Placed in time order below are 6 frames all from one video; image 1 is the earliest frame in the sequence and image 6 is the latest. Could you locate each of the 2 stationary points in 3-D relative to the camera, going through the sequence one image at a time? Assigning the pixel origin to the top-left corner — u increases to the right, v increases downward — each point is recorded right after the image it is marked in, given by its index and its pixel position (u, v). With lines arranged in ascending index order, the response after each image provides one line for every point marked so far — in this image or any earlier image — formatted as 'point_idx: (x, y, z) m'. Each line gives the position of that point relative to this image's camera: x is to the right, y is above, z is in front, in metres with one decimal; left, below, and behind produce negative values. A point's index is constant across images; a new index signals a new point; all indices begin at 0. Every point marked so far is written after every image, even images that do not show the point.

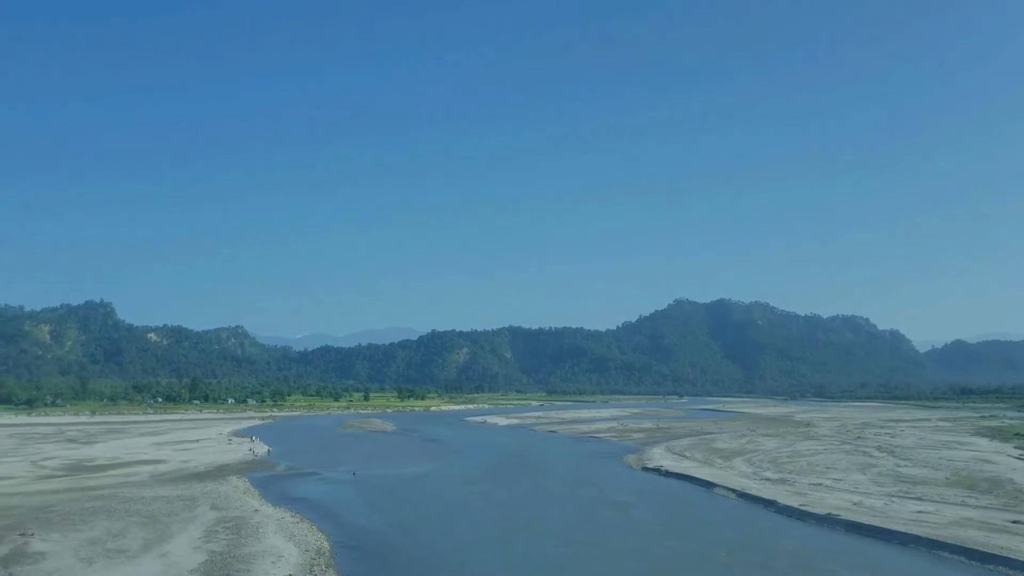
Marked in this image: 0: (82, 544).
0: (-10.4, -6.3, +19.8) m
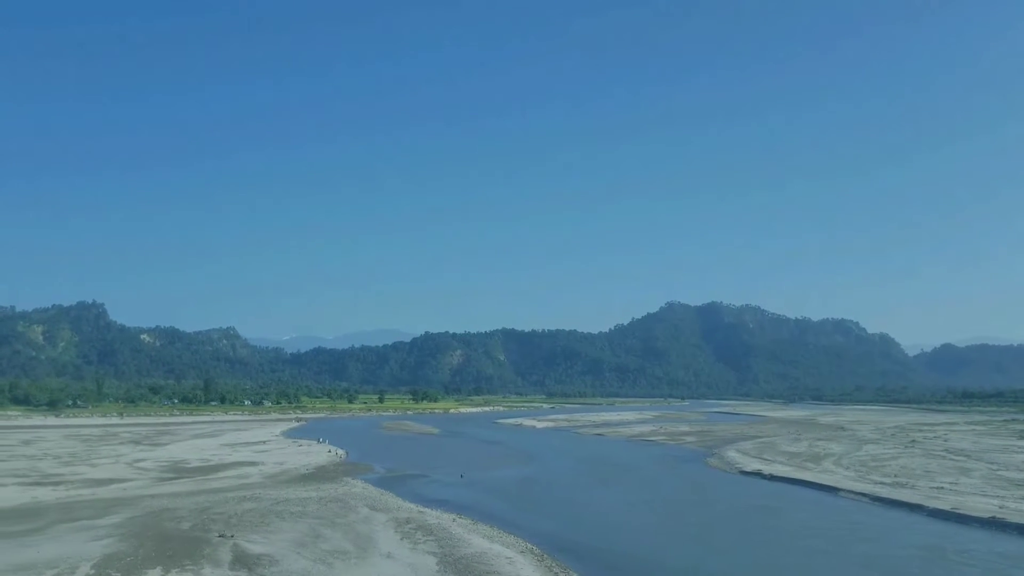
0: (-5.3, -6.4, +19.8) m
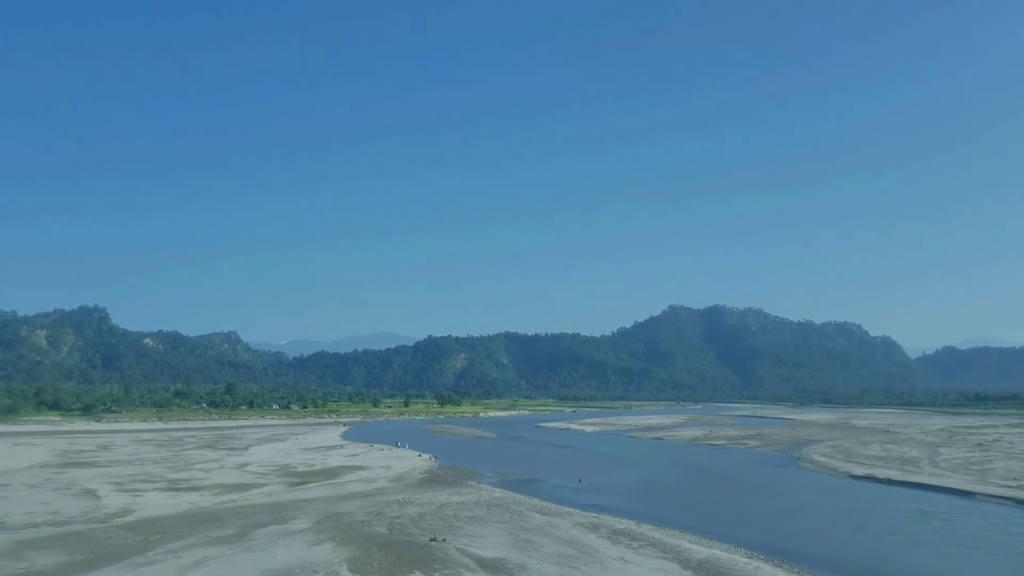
0: (+0.1, -6.5, +19.8) m
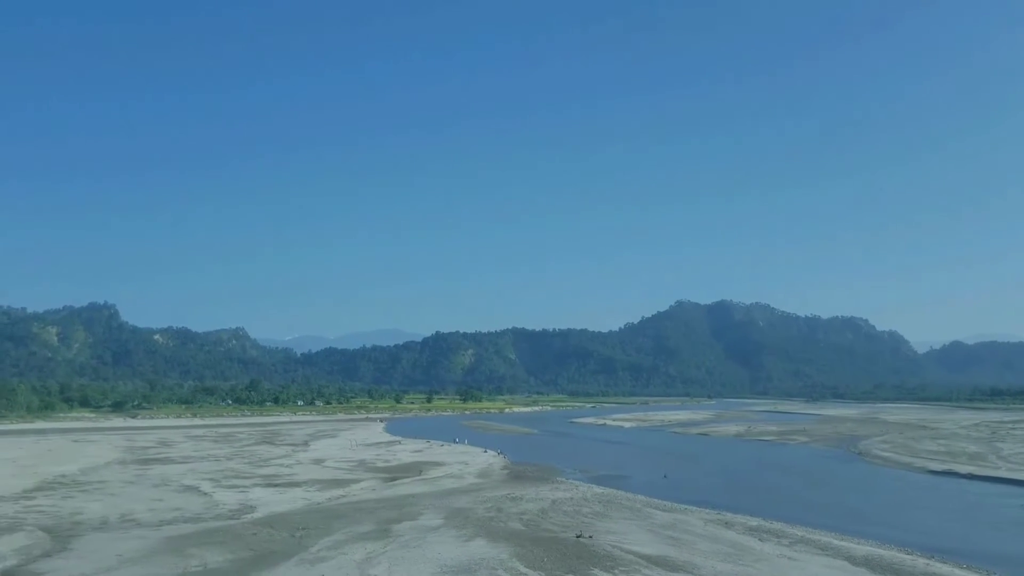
0: (+3.9, -6.4, +19.9) m
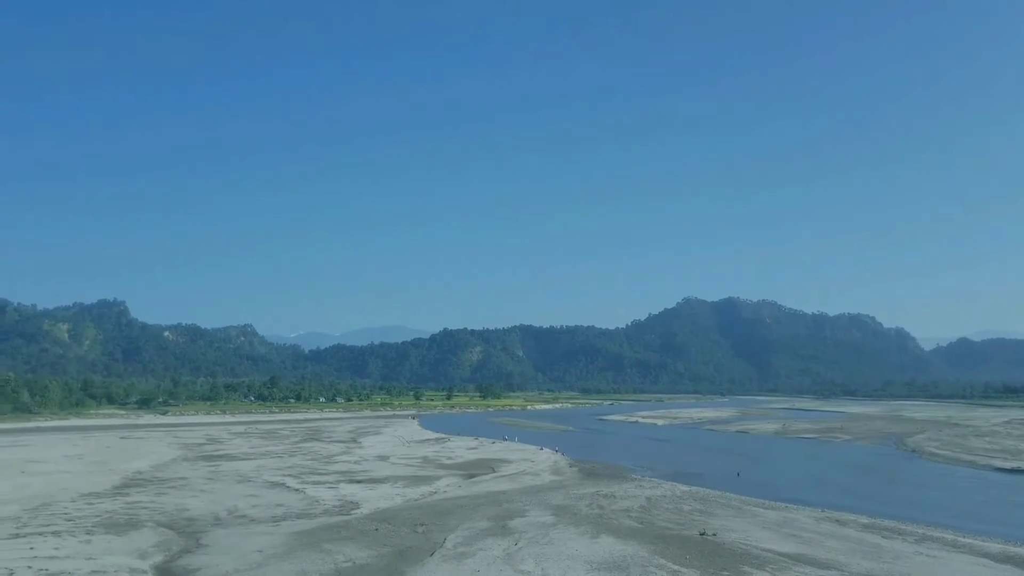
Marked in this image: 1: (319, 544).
0: (+7.1, -6.4, +19.9) m
1: (-4.8, -6.3, +19.7) m
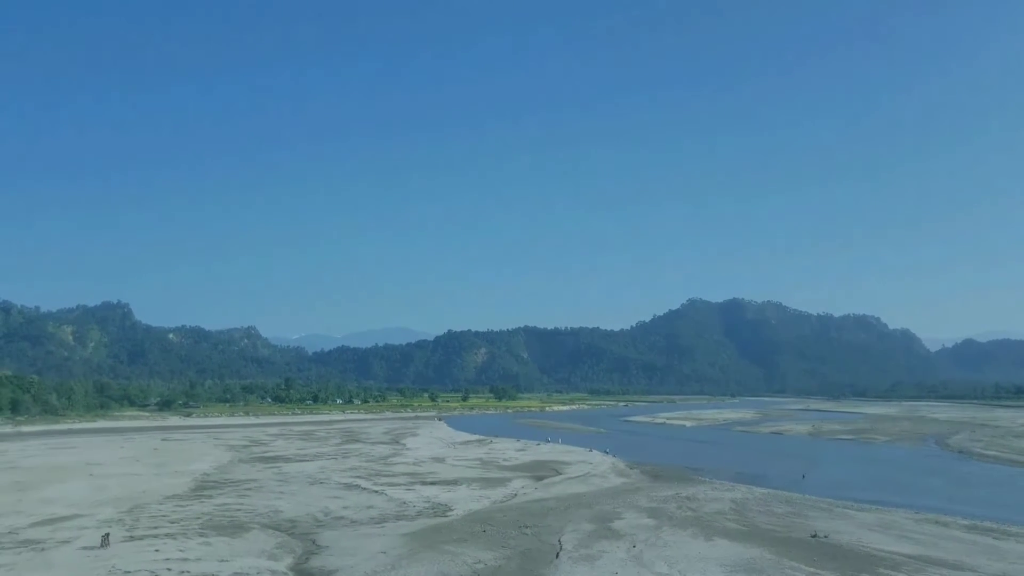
0: (+10.0, -6.4, +19.9) m
1: (-1.9, -6.3, +19.7) m
